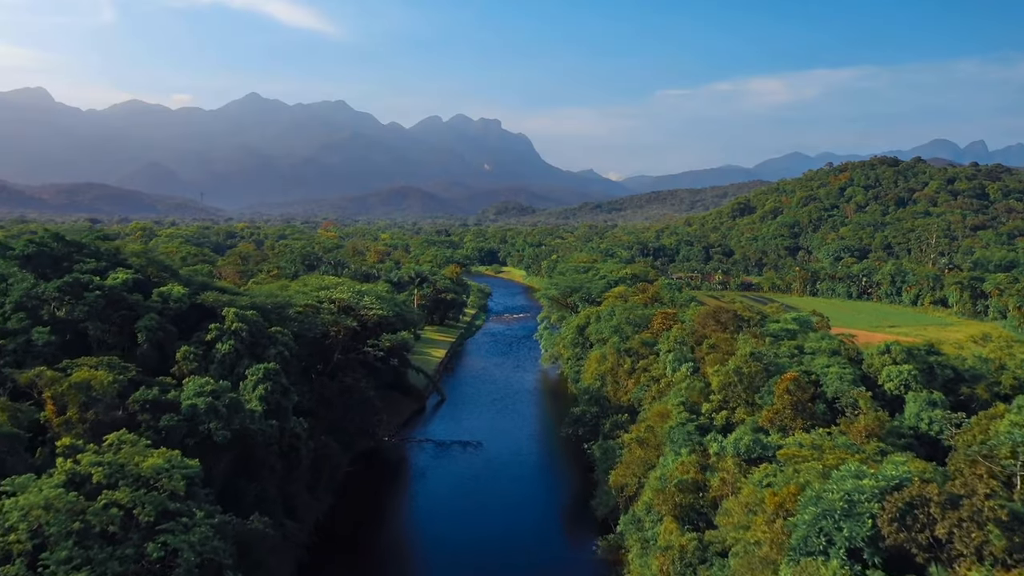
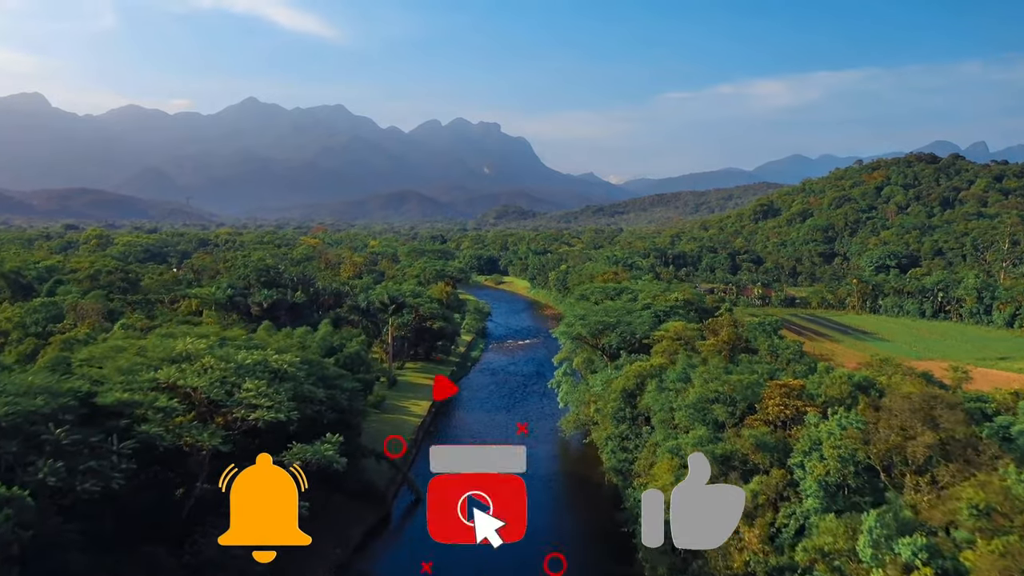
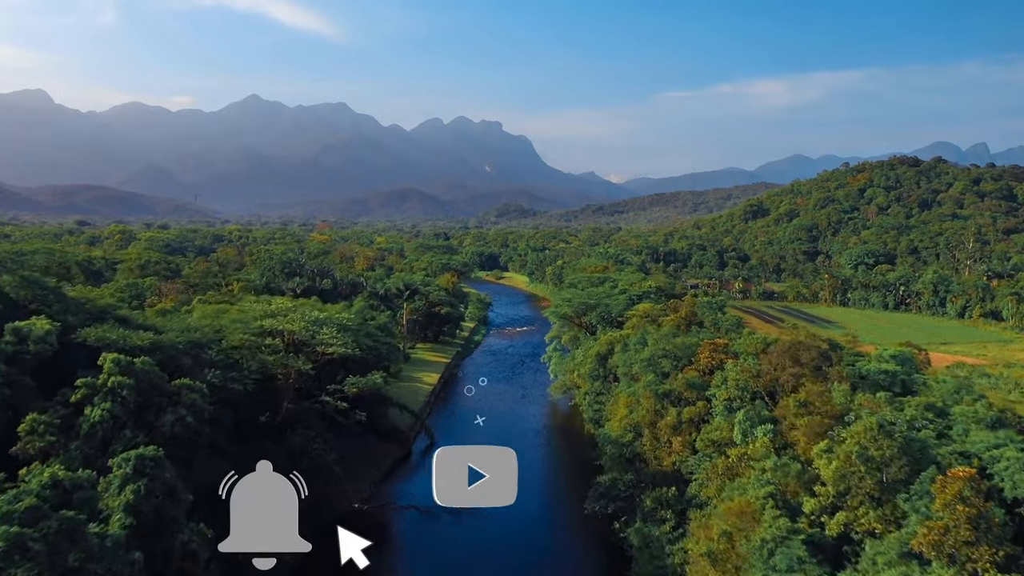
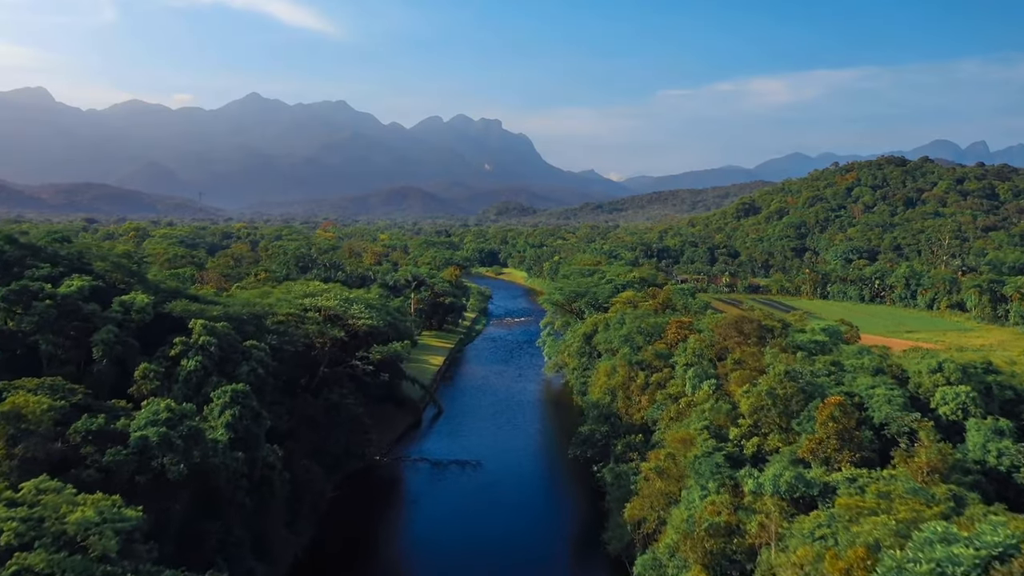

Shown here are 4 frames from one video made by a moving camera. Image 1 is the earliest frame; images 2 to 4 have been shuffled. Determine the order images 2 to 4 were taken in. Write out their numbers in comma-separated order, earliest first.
4, 3, 2
